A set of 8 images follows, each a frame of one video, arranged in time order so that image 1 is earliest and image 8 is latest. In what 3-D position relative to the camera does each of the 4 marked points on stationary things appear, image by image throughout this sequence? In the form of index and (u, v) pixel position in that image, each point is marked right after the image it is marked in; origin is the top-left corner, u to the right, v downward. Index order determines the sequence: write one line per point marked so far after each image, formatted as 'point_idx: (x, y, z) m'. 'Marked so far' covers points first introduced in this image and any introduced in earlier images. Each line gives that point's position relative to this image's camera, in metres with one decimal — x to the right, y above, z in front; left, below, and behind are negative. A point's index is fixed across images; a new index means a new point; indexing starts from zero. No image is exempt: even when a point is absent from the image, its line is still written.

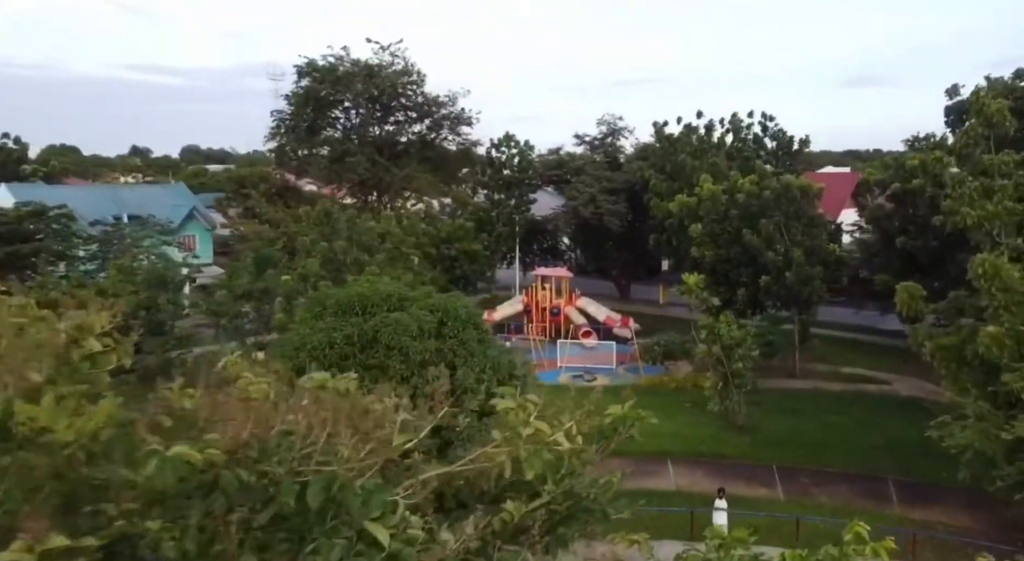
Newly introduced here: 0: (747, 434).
0: (+5.4, -3.5, +17.1) m
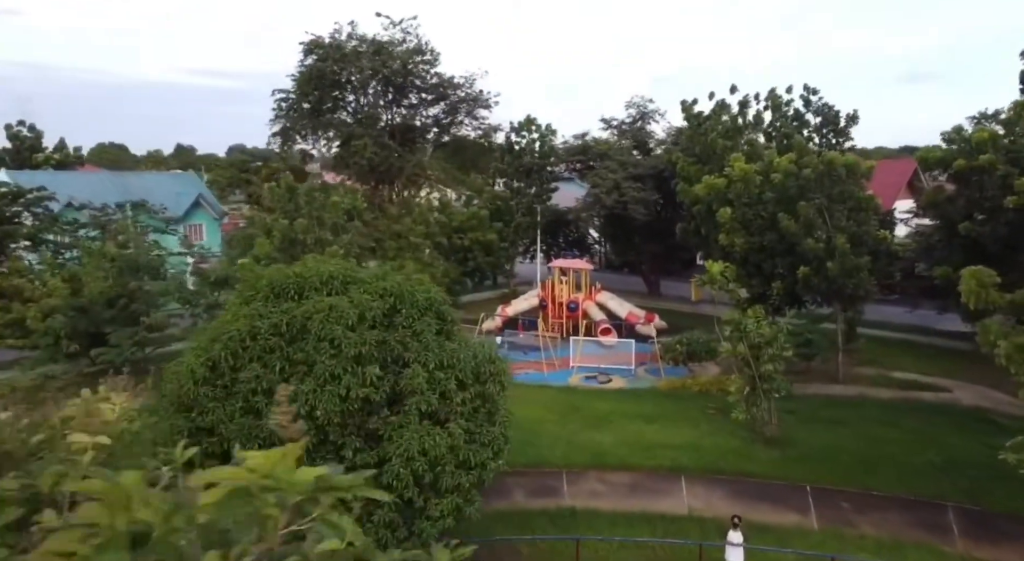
0: (+5.2, -3.3, +14.7) m
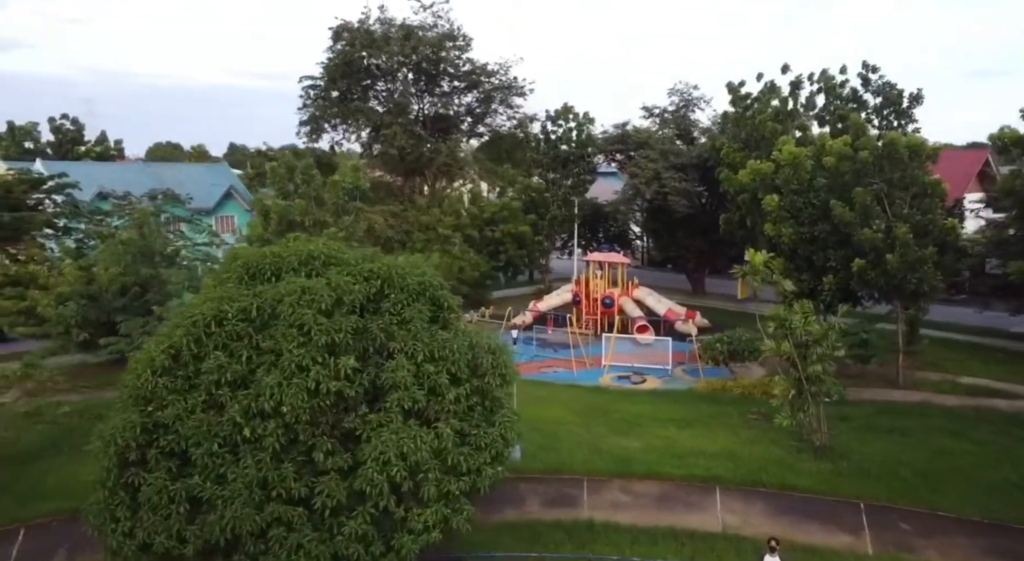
0: (+5.6, -3.1, +13.1) m
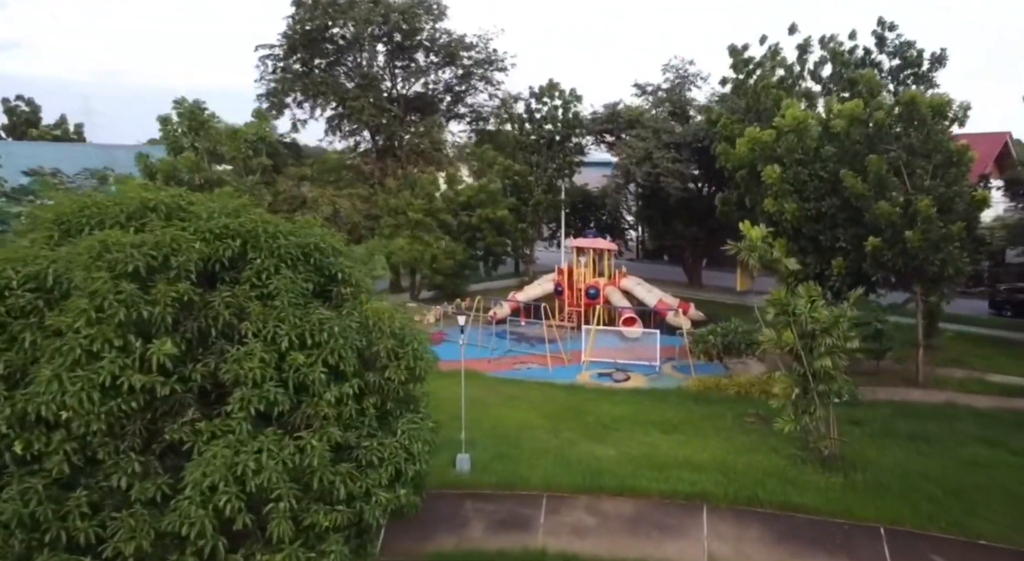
0: (+4.8, -2.8, +10.9) m
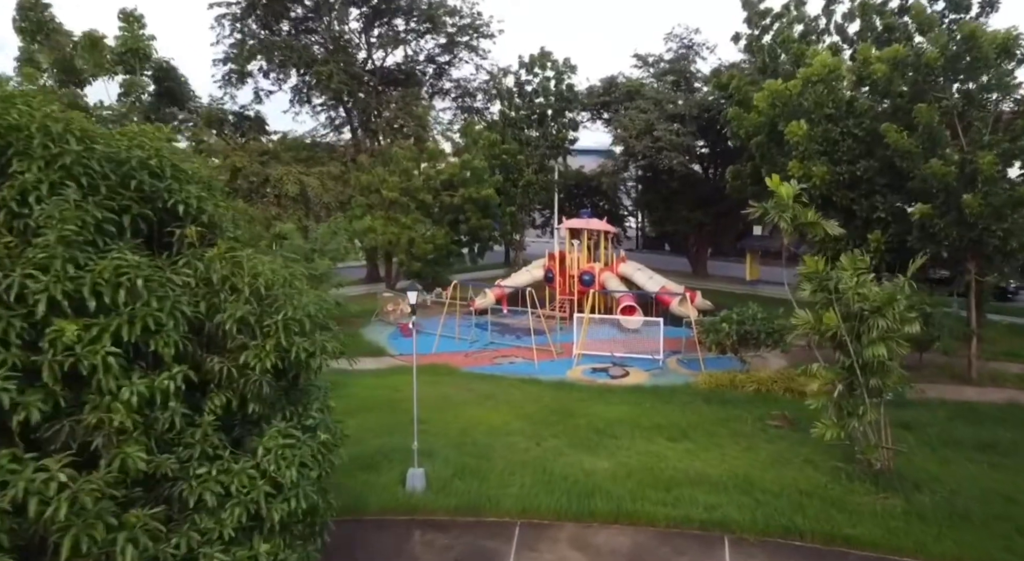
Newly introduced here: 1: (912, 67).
0: (+4.4, -2.4, +8.5) m
1: (+6.5, +3.5, +12.1) m
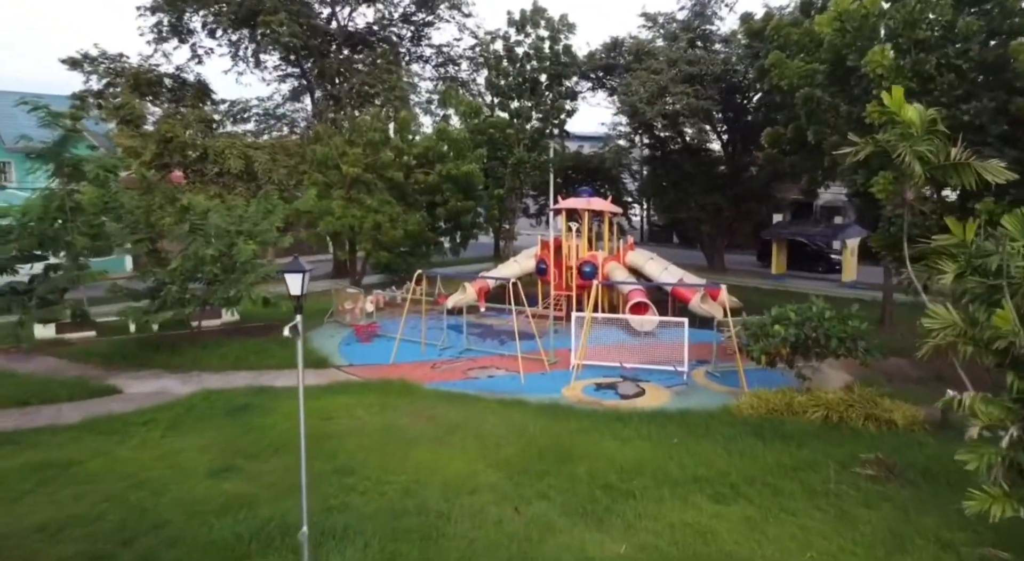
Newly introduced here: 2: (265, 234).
0: (+4.1, -2.2, +5.0) m
1: (+6.2, +3.6, +8.6) m
2: (-4.2, +0.8, +12.7) m
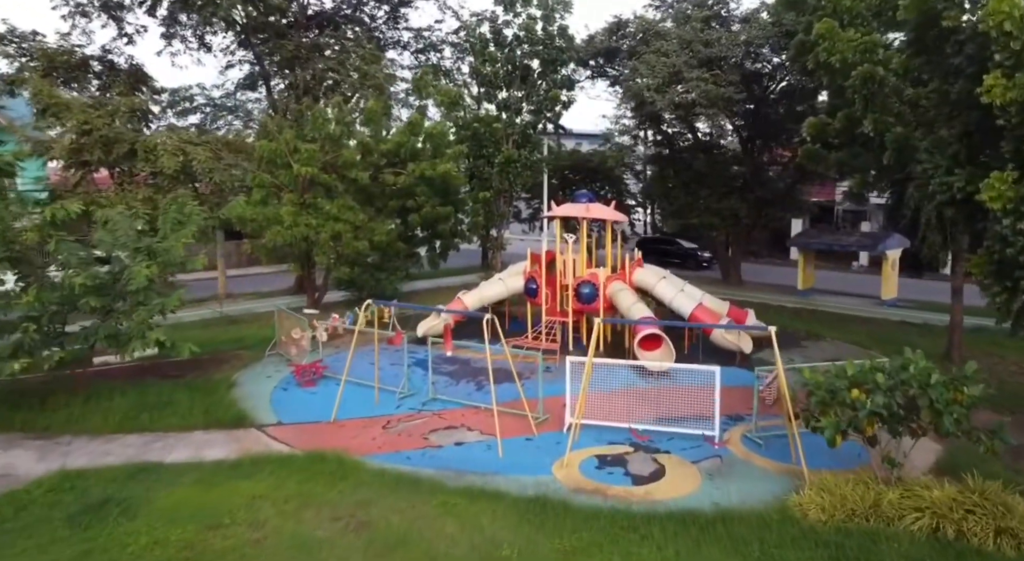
0: (+3.8, -2.6, +2.1) m
1: (+5.9, +3.2, +5.7) m
2: (-4.5, +0.3, +9.8) m
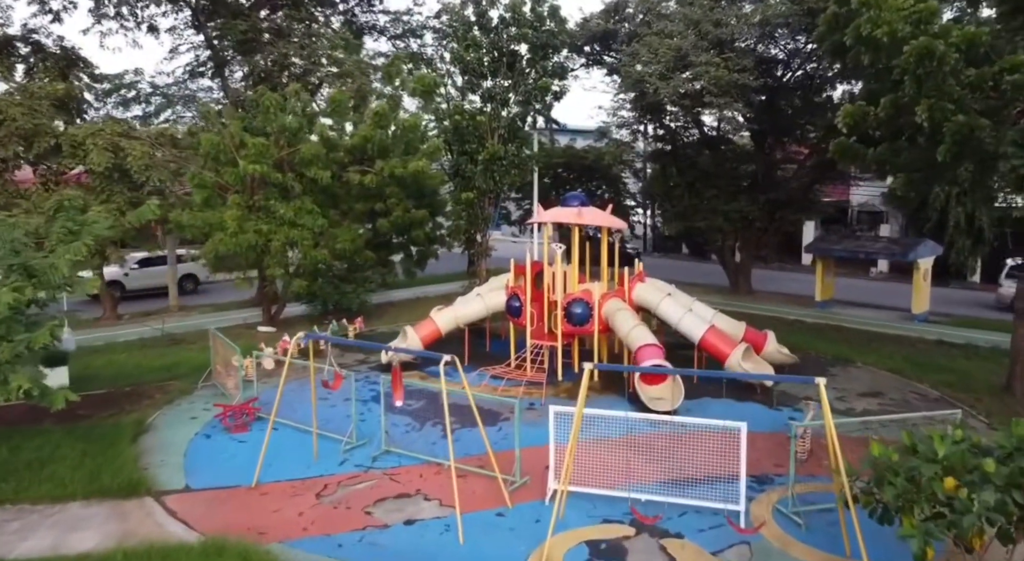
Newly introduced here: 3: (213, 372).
0: (+3.5, -2.9, +0.1) m
1: (+5.6, +2.9, +3.7) m
2: (-4.8, +0.1, +7.8) m
3: (-4.4, -1.3, +10.9) m
